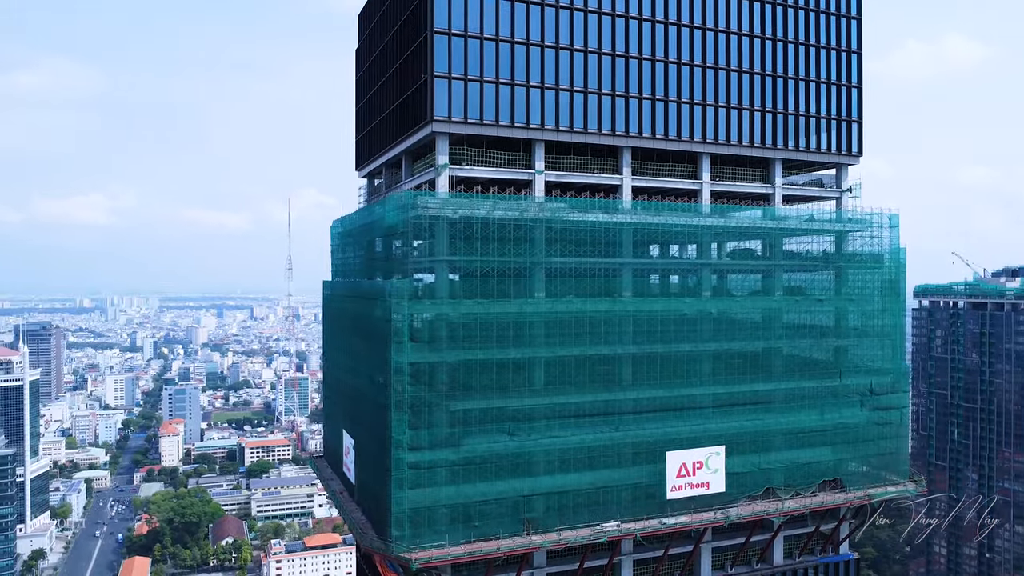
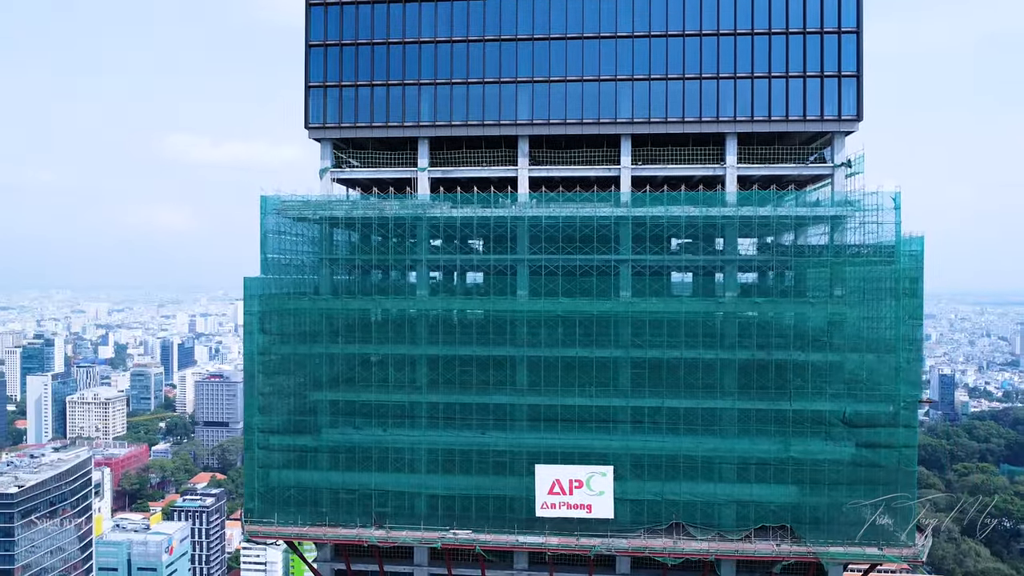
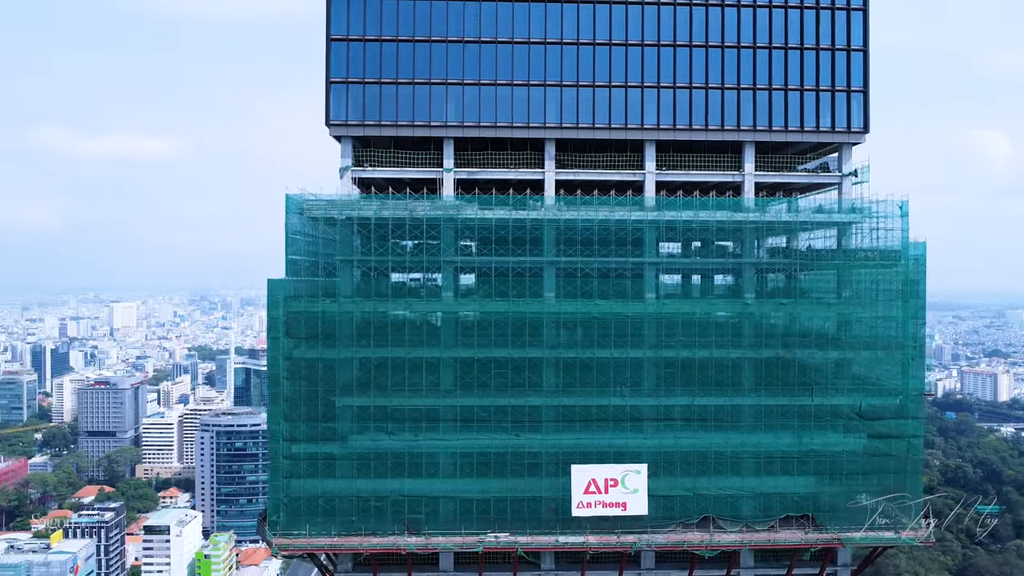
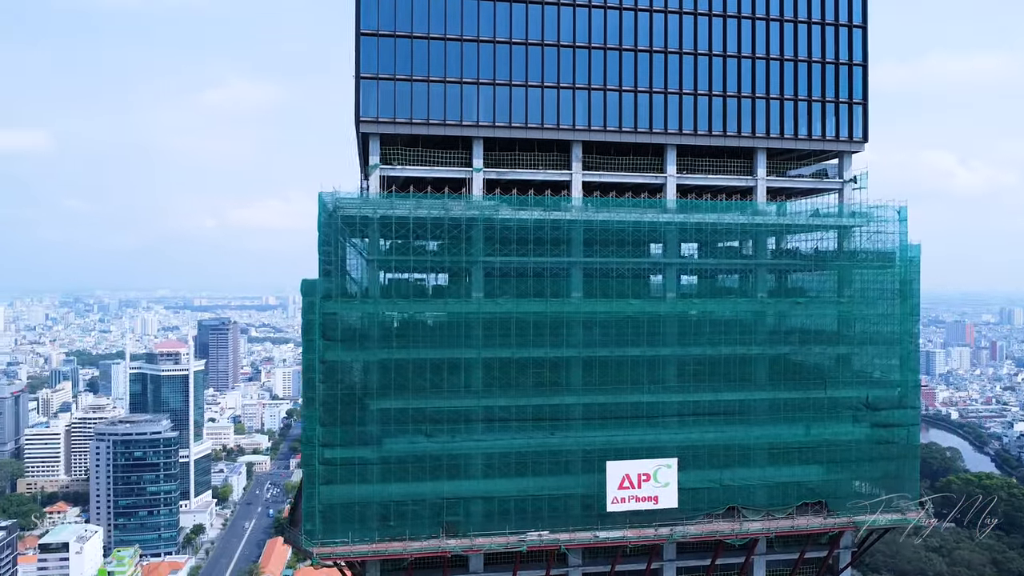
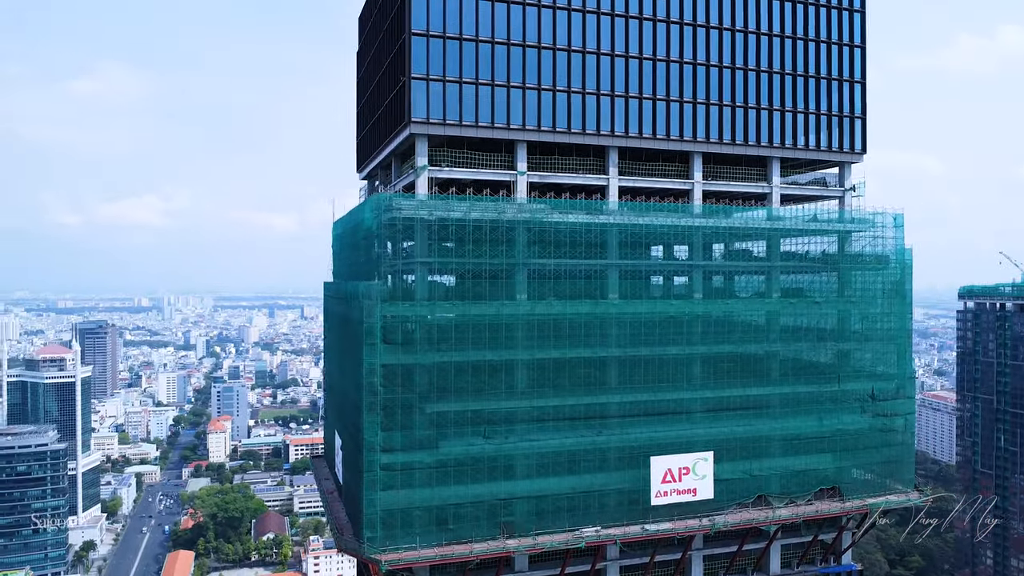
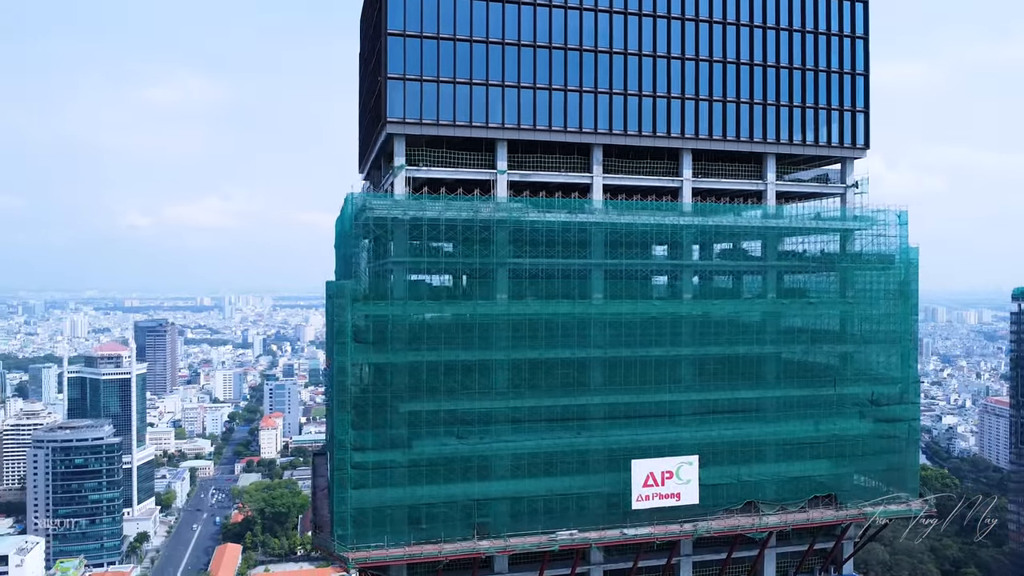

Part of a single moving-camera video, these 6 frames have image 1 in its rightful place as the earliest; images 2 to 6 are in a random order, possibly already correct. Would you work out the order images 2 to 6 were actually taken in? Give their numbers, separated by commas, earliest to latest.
5, 6, 4, 3, 2
